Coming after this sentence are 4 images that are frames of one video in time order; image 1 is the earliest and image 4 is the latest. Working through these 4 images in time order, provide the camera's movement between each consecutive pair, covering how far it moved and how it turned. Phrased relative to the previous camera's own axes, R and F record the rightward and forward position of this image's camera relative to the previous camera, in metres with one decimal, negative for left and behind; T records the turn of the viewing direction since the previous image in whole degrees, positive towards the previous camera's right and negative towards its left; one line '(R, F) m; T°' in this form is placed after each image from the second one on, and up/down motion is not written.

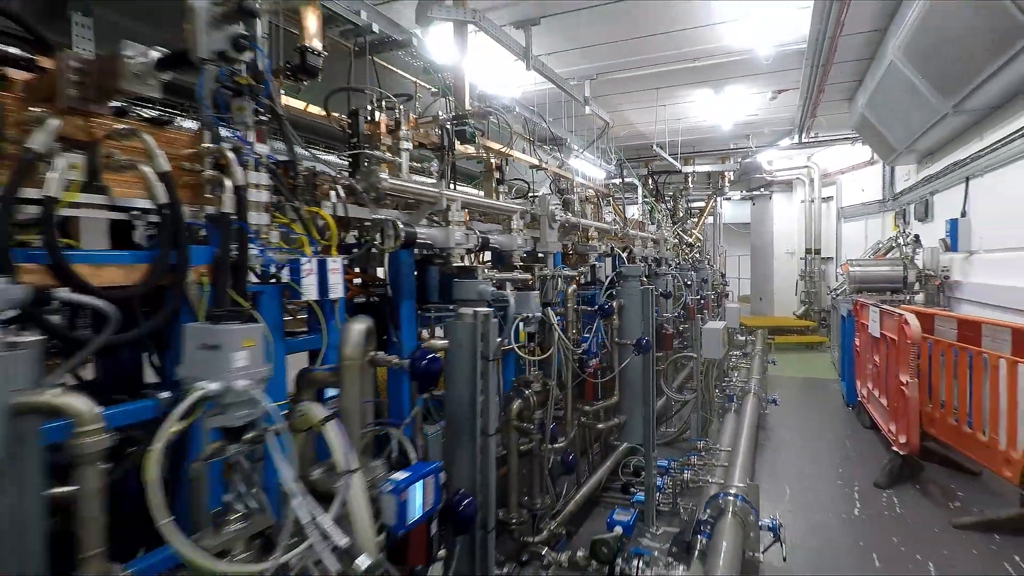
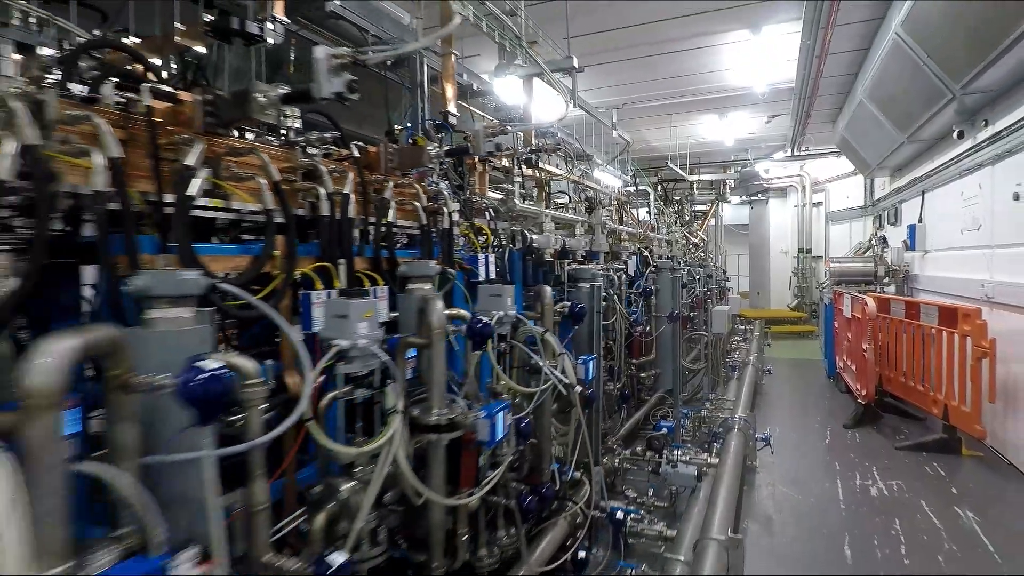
(-0.4, -0.9) m; 0°
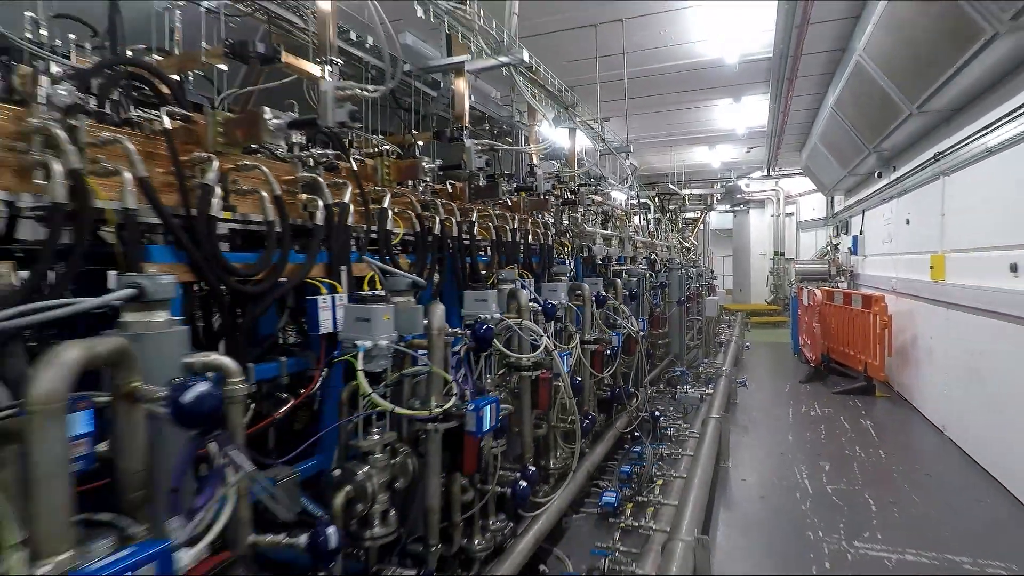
(-0.6, -1.4) m; +1°
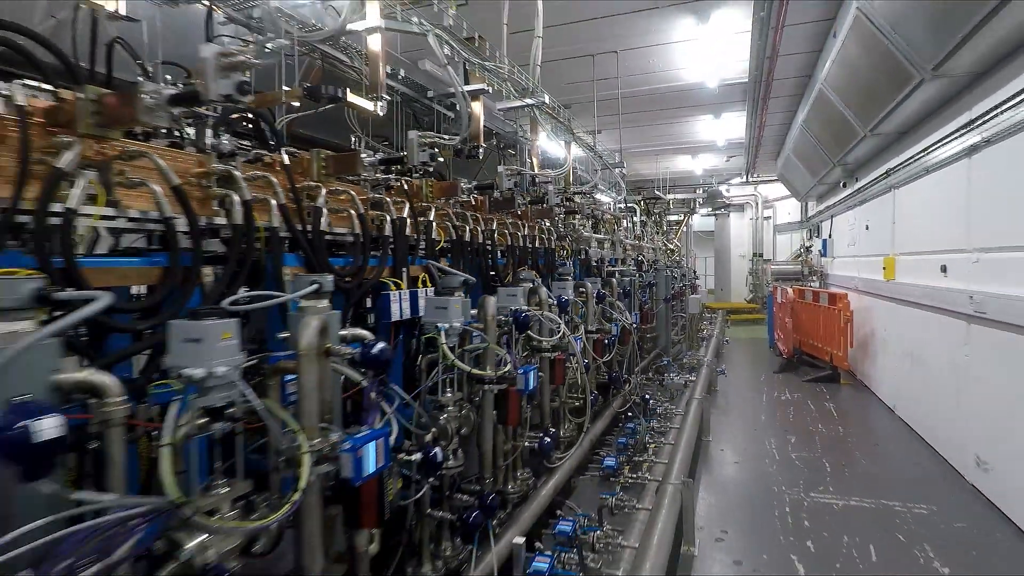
(-0.2, -0.5) m; +2°
